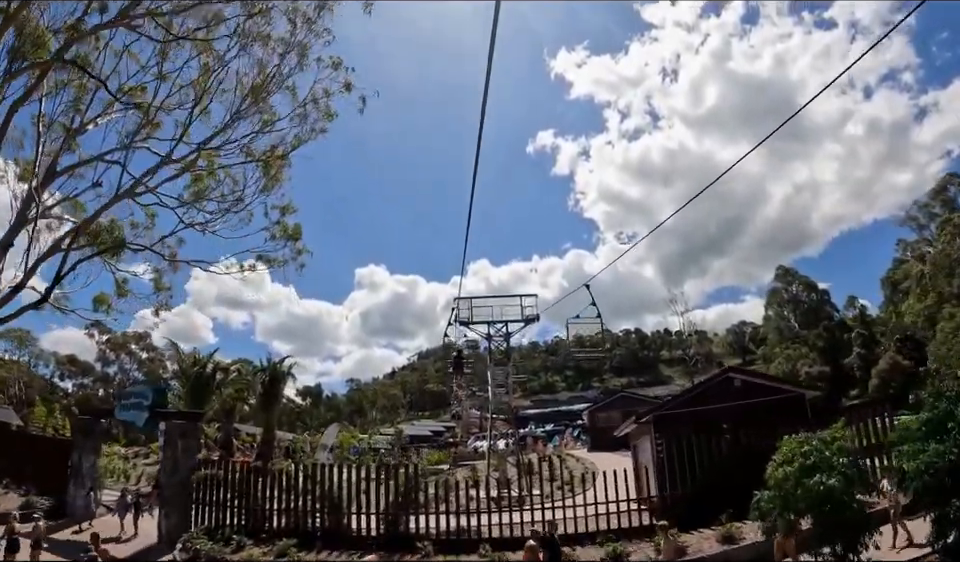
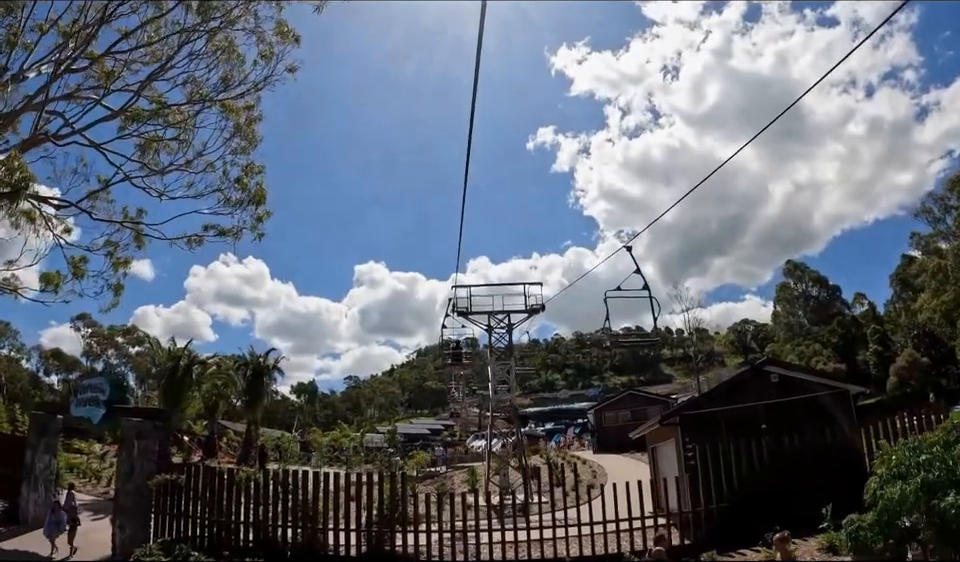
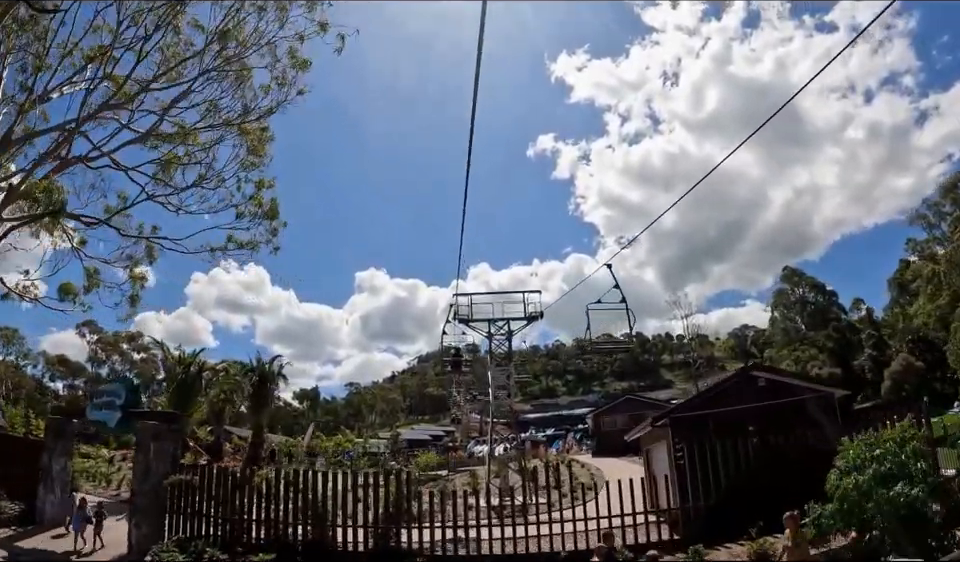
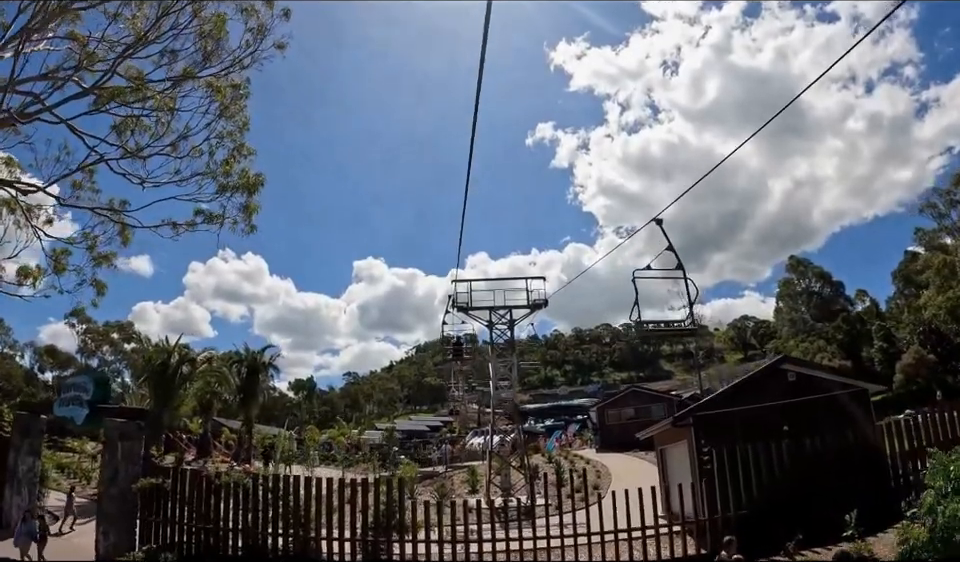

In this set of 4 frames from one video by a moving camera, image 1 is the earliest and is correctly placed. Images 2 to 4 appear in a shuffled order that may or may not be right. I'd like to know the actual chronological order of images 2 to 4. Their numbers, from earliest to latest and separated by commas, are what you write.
3, 2, 4
